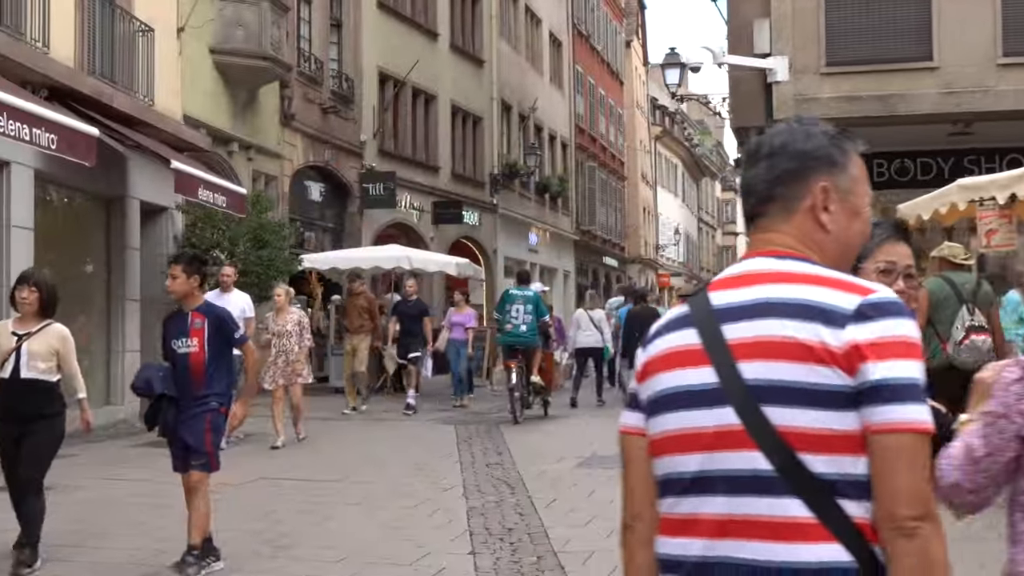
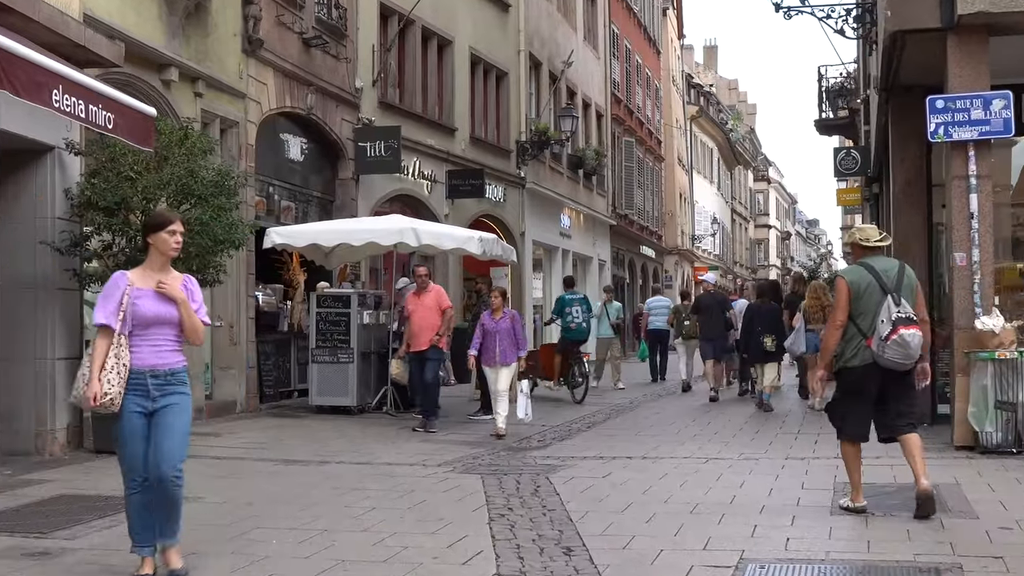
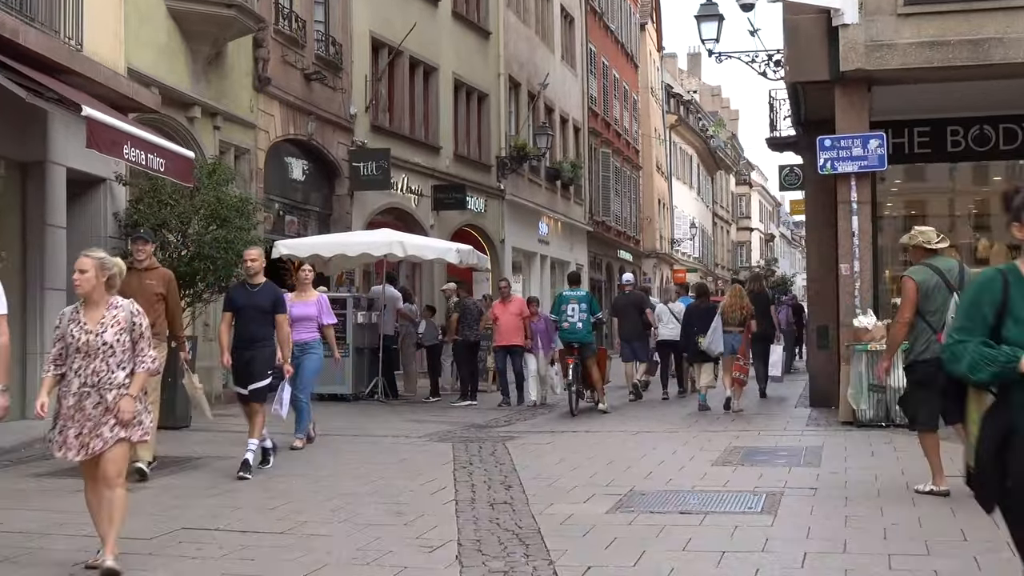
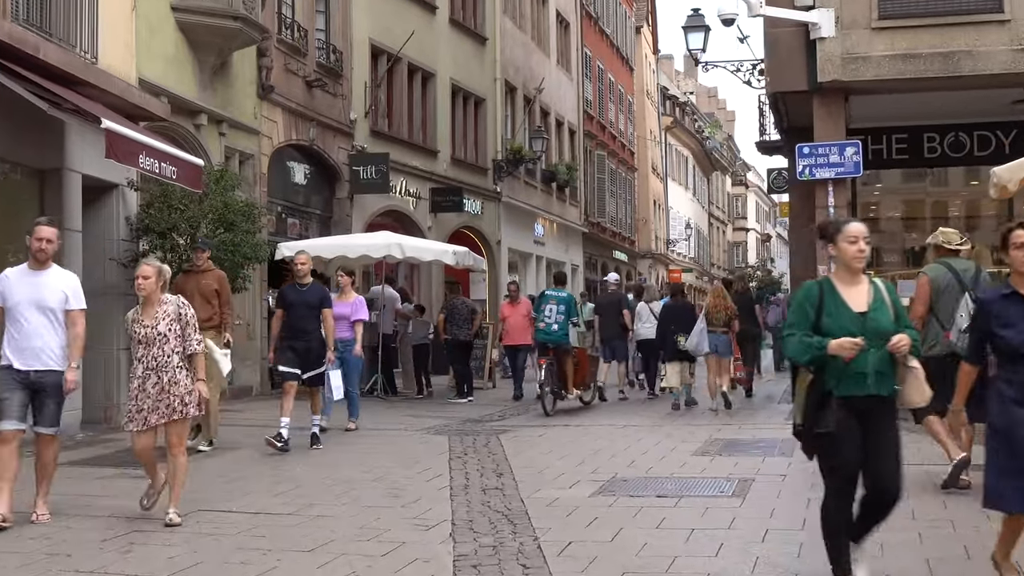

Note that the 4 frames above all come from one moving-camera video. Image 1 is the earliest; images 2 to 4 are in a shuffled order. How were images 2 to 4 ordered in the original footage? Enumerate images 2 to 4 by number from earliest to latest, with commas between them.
4, 3, 2
